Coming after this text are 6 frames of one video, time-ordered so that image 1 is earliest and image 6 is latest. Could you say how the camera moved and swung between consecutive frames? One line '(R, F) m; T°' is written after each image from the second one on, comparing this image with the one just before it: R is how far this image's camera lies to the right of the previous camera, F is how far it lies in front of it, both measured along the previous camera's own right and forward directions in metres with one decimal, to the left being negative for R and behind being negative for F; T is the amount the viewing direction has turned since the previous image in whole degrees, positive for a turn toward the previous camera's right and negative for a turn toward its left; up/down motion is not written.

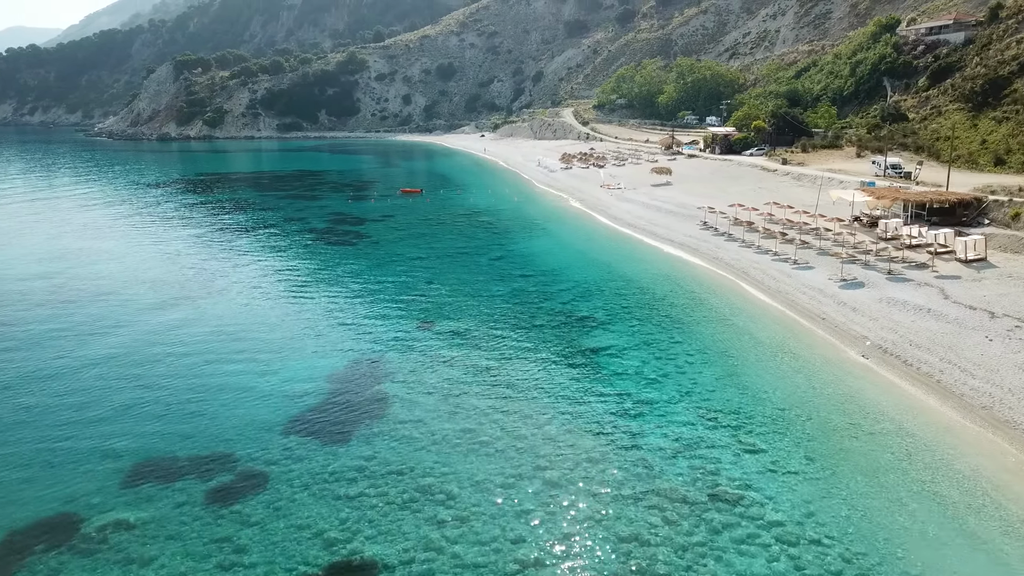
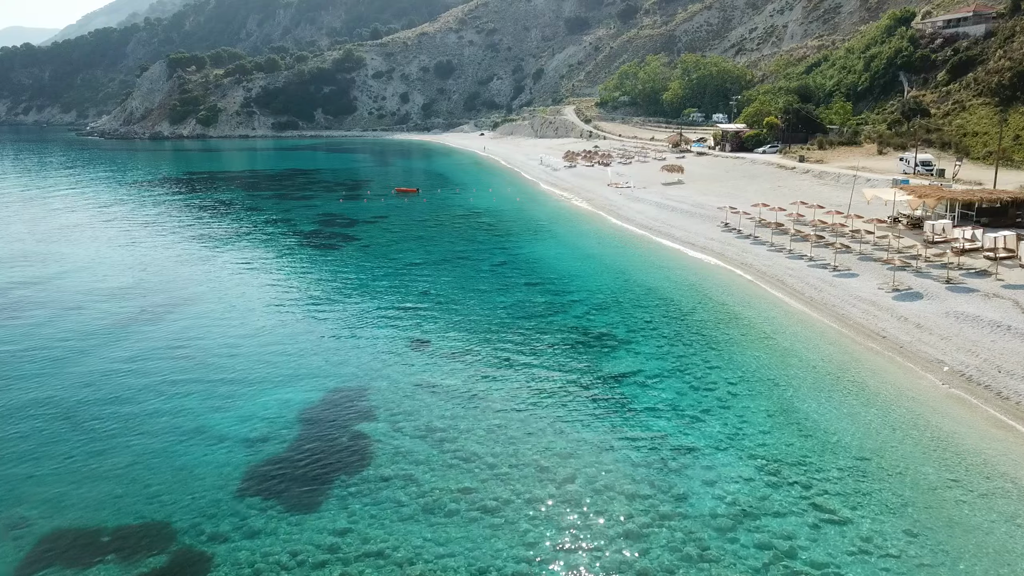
(-0.3, +3.7) m; 0°
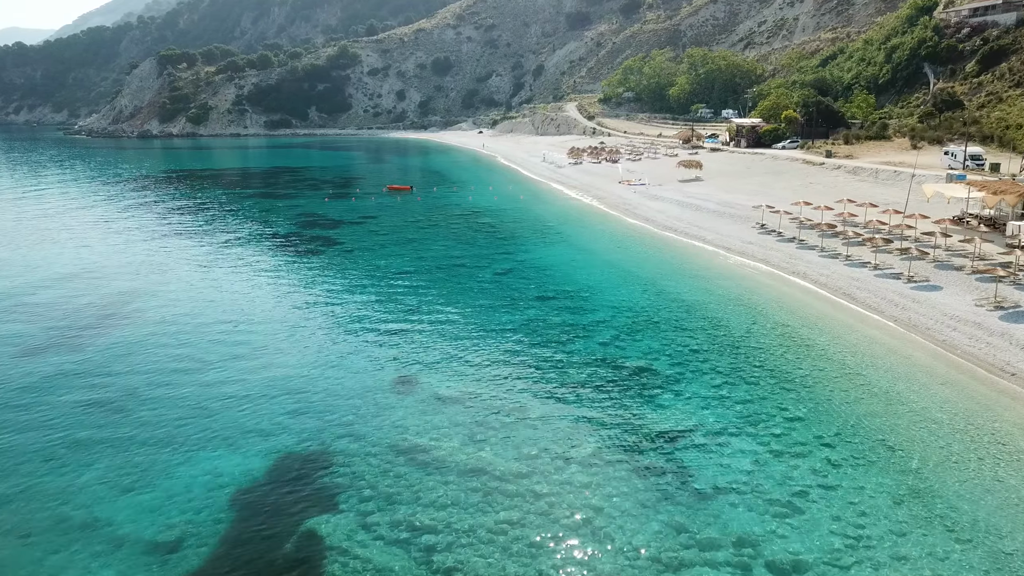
(-0.4, +5.2) m; 0°
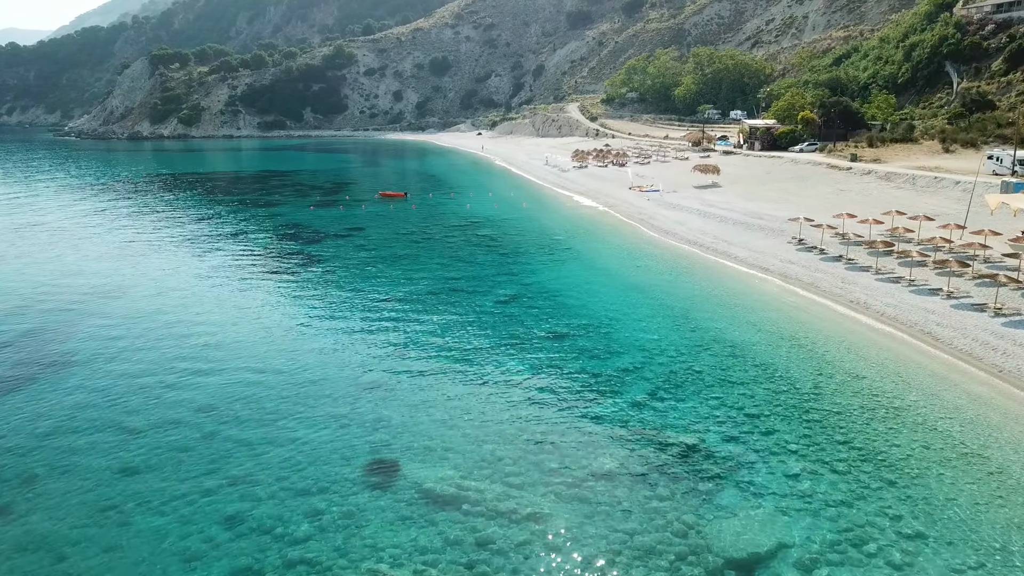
(-0.3, +4.2) m; 0°
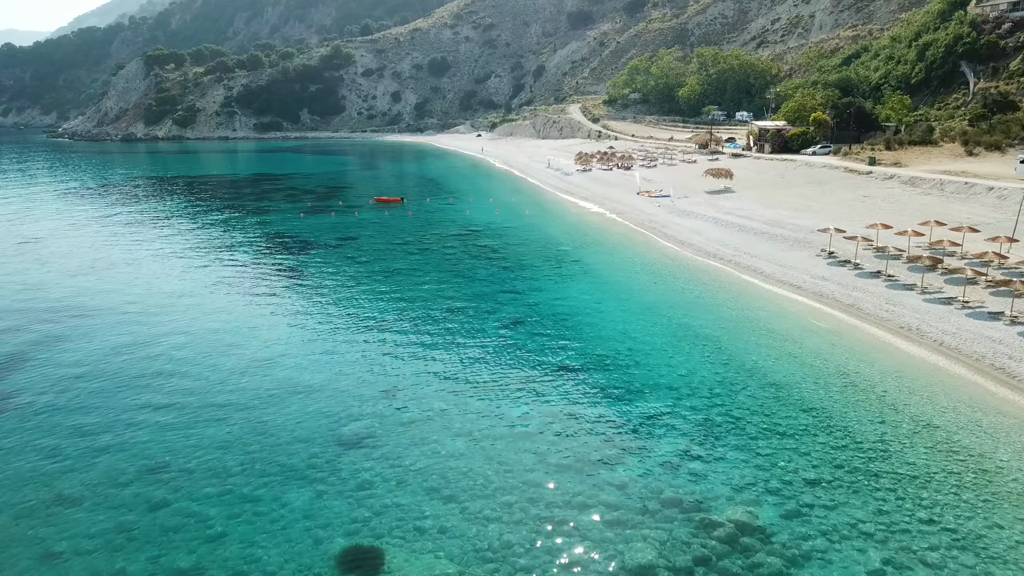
(-0.2, +2.7) m; 0°
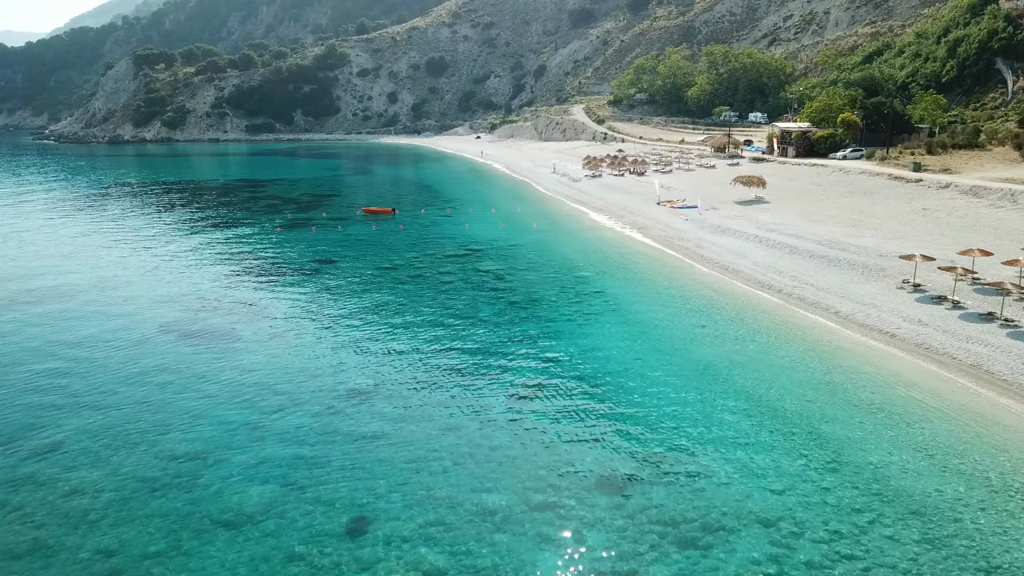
(-0.4, +5.5) m; 0°
